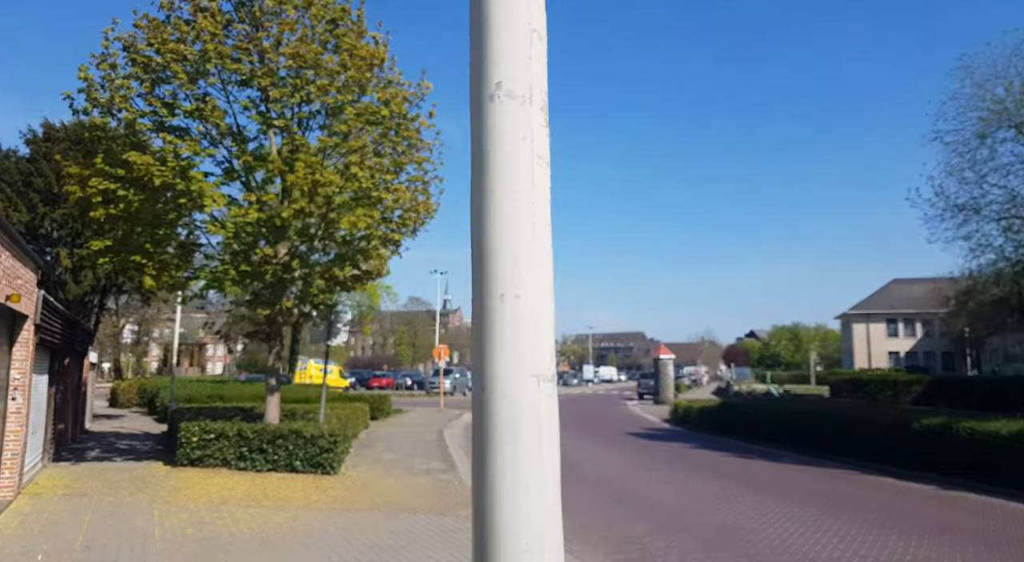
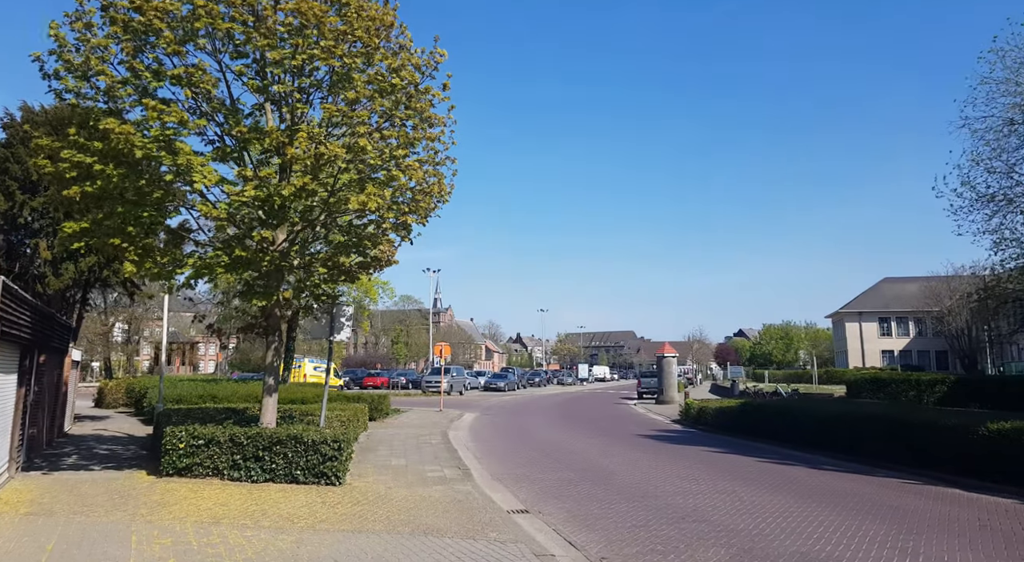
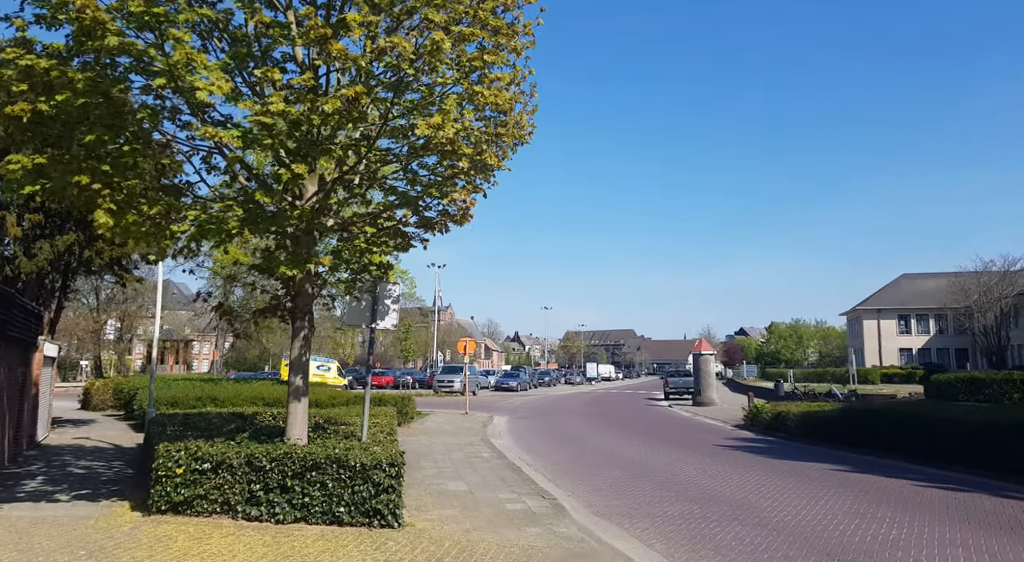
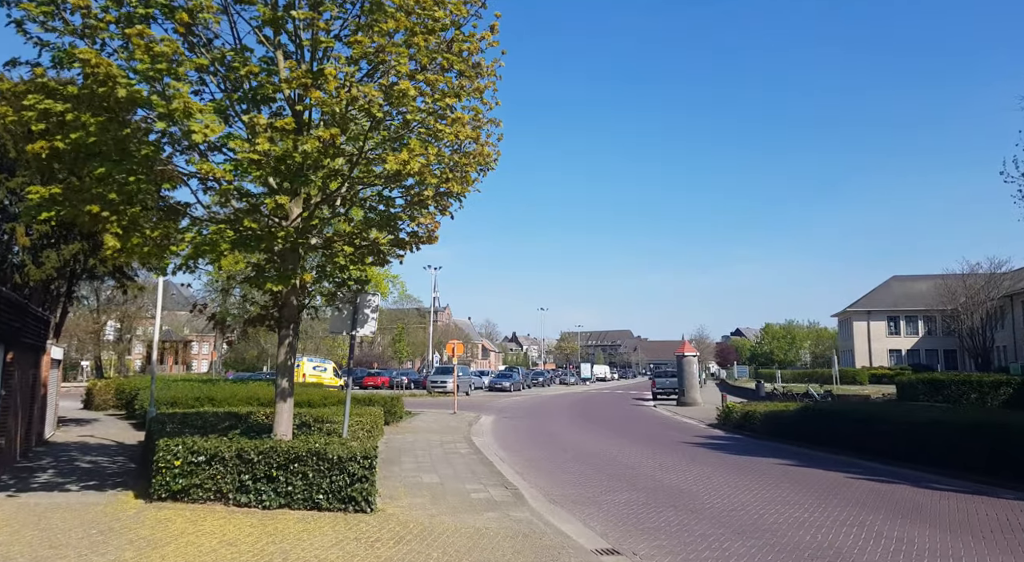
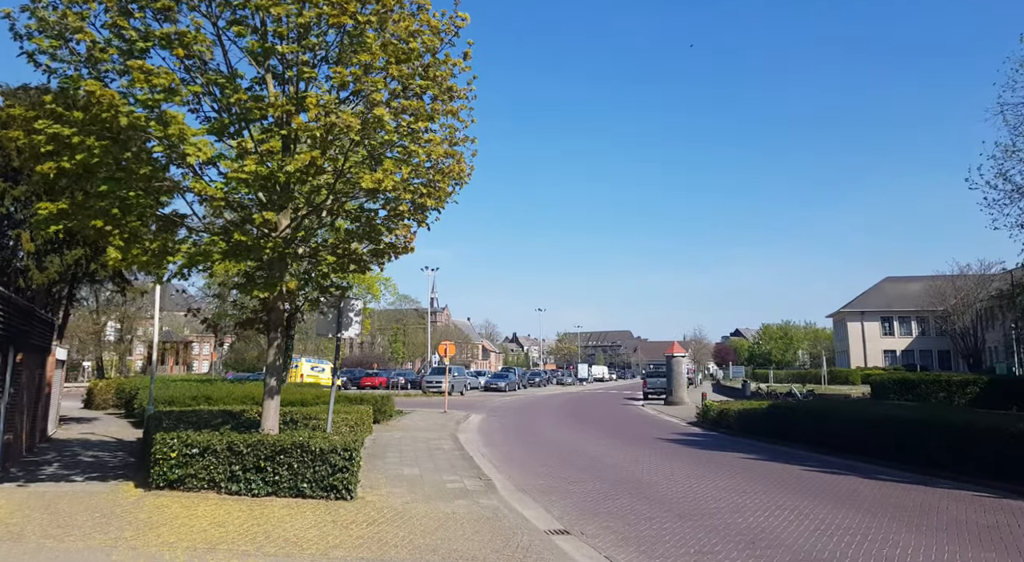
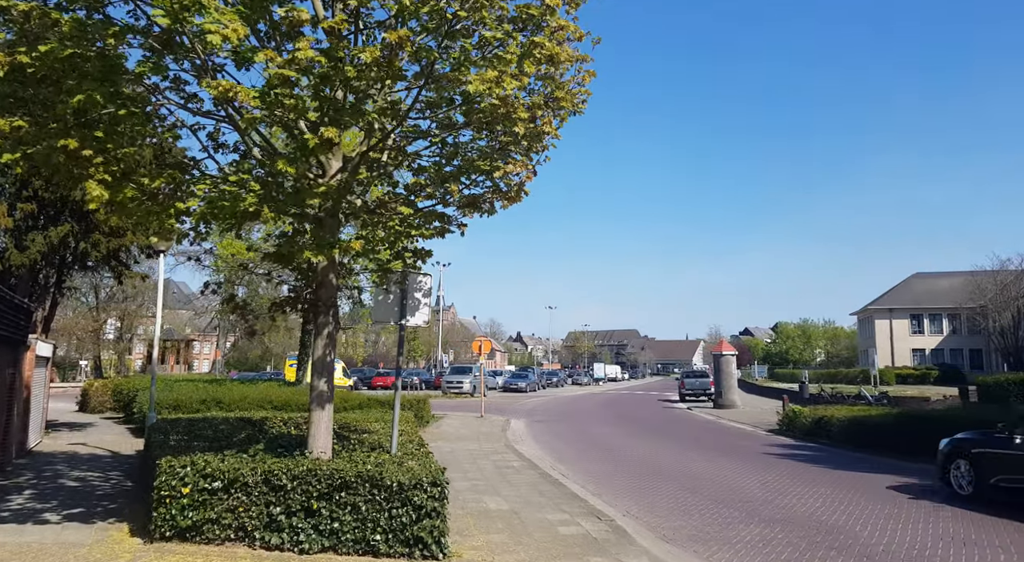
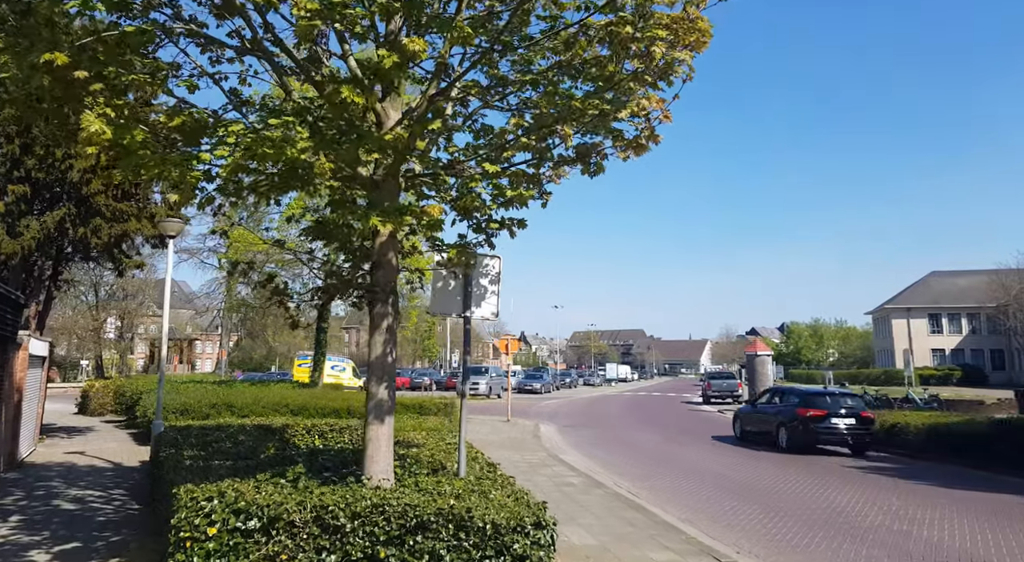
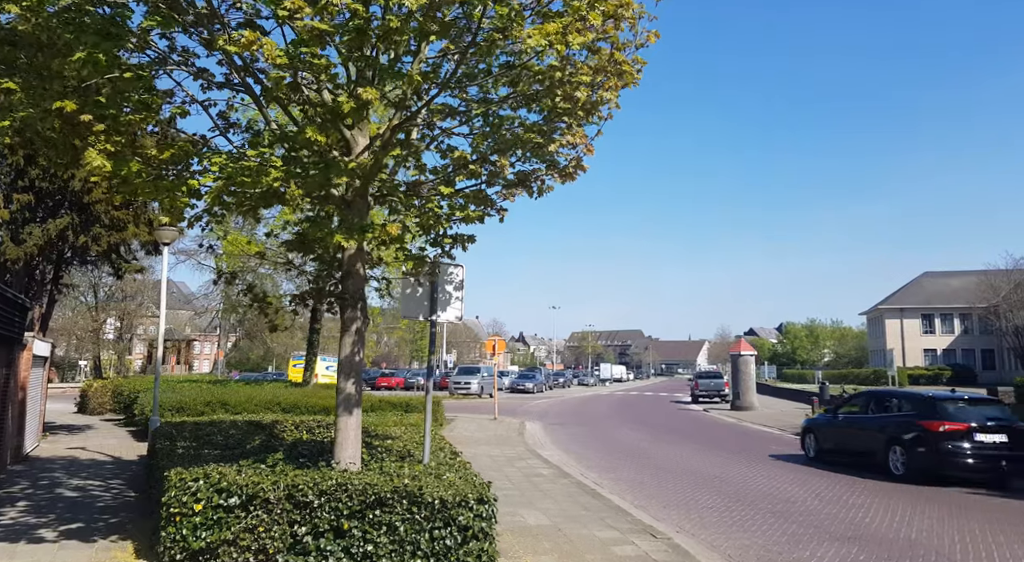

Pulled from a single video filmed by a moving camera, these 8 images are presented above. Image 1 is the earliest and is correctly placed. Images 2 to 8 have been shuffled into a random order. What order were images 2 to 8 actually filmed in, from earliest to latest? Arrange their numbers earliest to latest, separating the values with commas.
2, 5, 4, 3, 6, 8, 7
